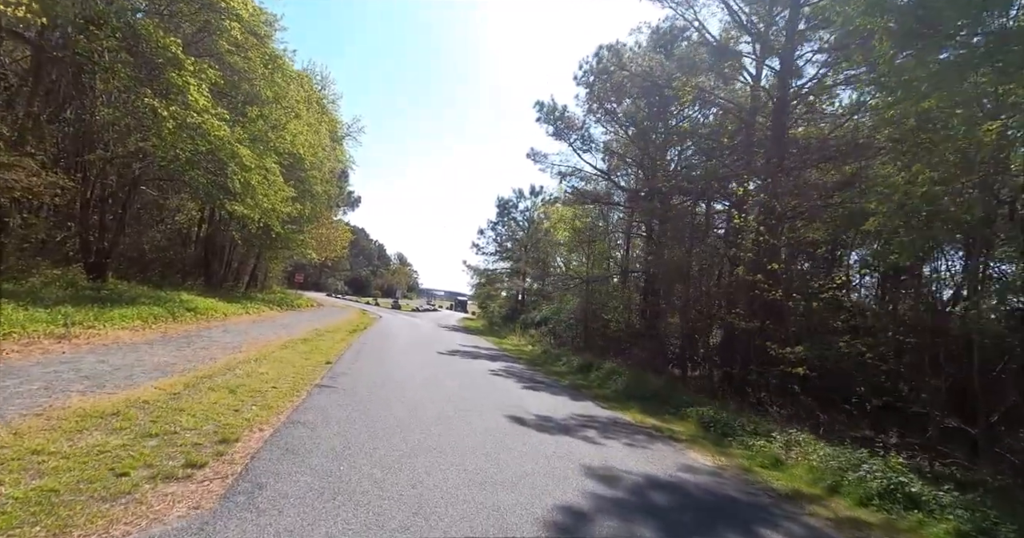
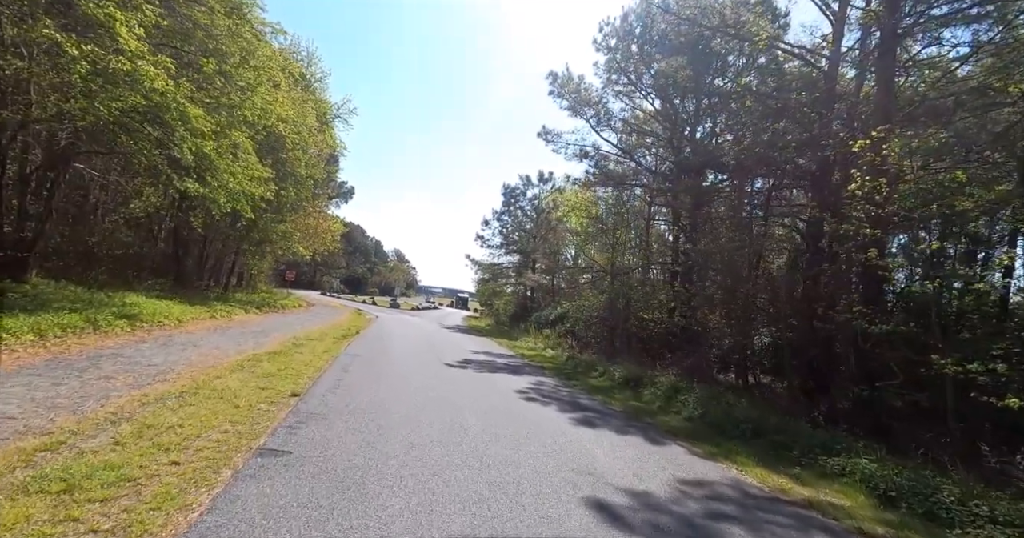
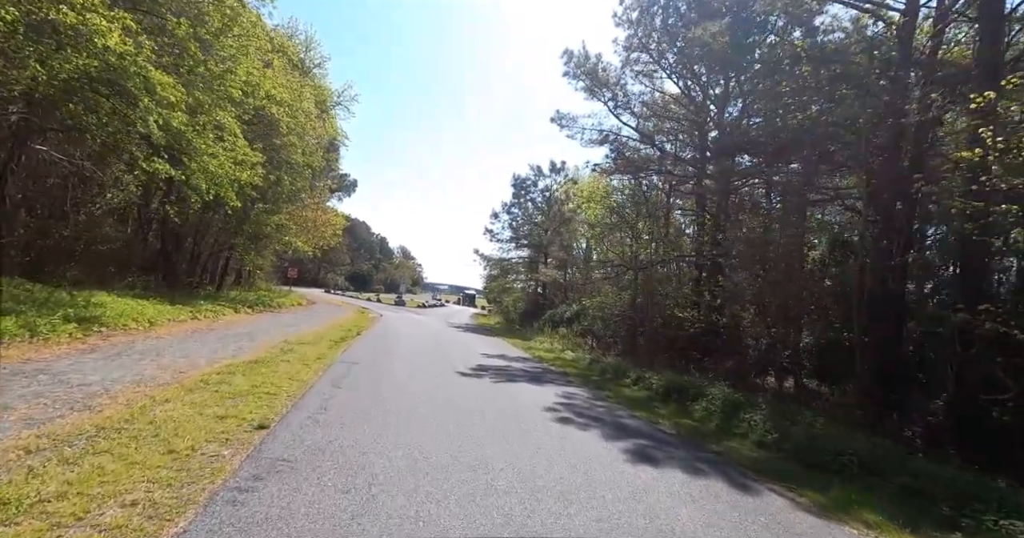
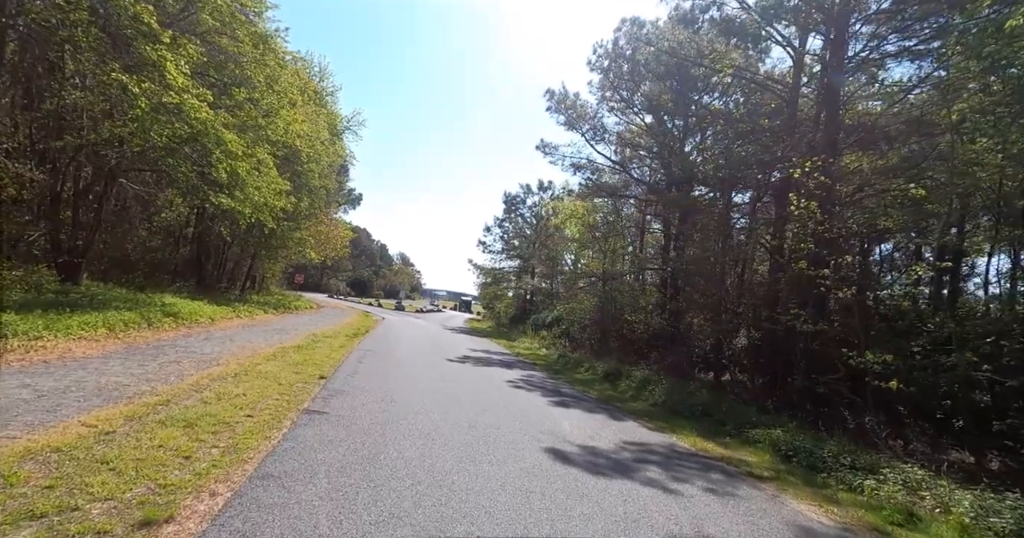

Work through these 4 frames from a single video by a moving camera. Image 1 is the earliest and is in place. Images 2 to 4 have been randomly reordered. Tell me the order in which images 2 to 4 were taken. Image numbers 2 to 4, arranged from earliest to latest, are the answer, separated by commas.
4, 2, 3
